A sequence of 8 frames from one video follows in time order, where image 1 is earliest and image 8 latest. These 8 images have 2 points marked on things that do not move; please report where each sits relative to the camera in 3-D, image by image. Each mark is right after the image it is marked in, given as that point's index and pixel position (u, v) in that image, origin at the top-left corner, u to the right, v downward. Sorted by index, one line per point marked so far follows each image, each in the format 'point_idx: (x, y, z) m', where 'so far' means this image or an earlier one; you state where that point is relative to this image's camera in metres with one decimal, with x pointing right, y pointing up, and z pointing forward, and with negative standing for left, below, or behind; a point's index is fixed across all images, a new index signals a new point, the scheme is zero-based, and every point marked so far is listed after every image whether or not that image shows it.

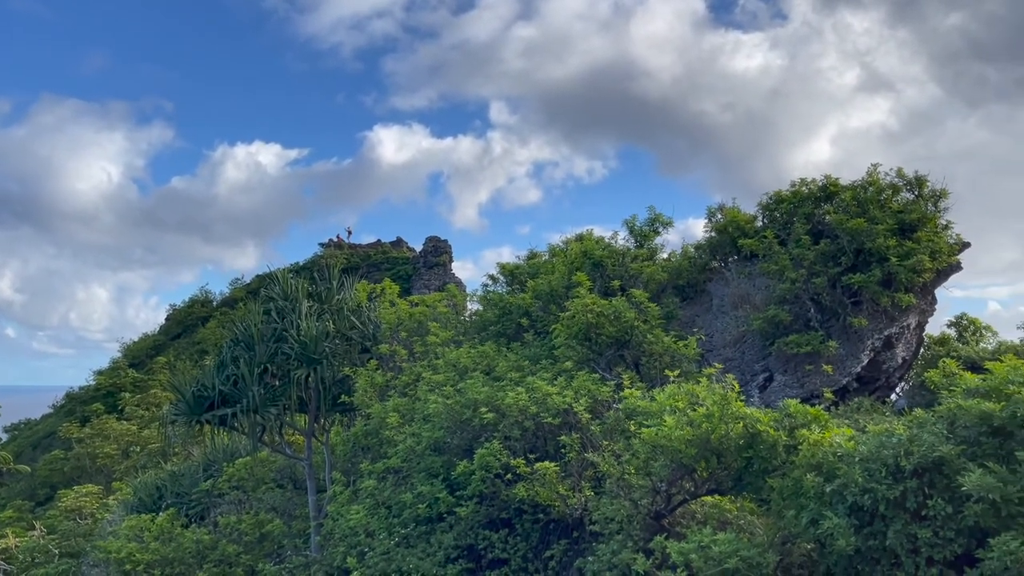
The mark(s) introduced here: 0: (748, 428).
0: (+2.3, -1.4, +8.2) m
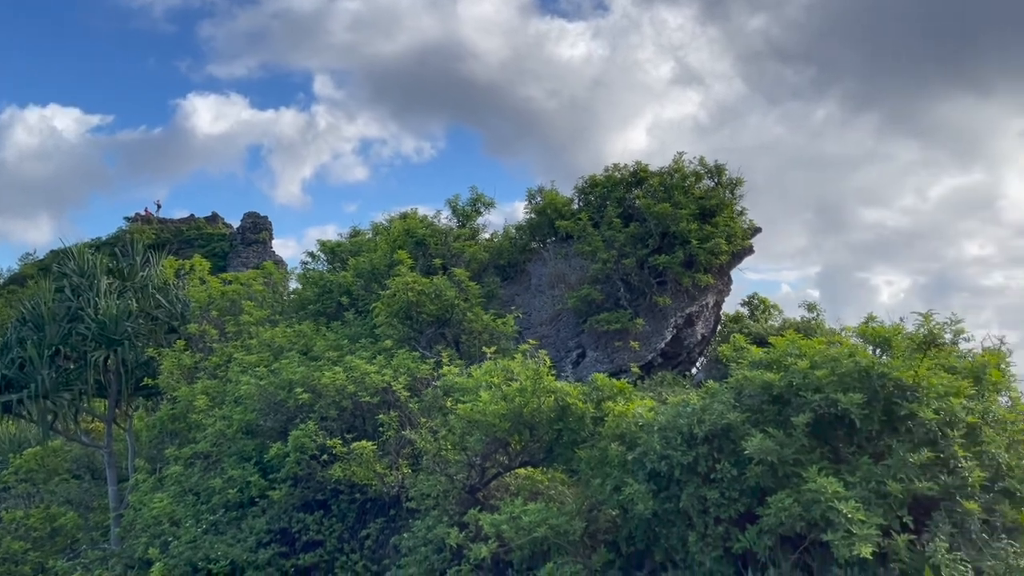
0: (+0.5, -1.1, +8.5) m
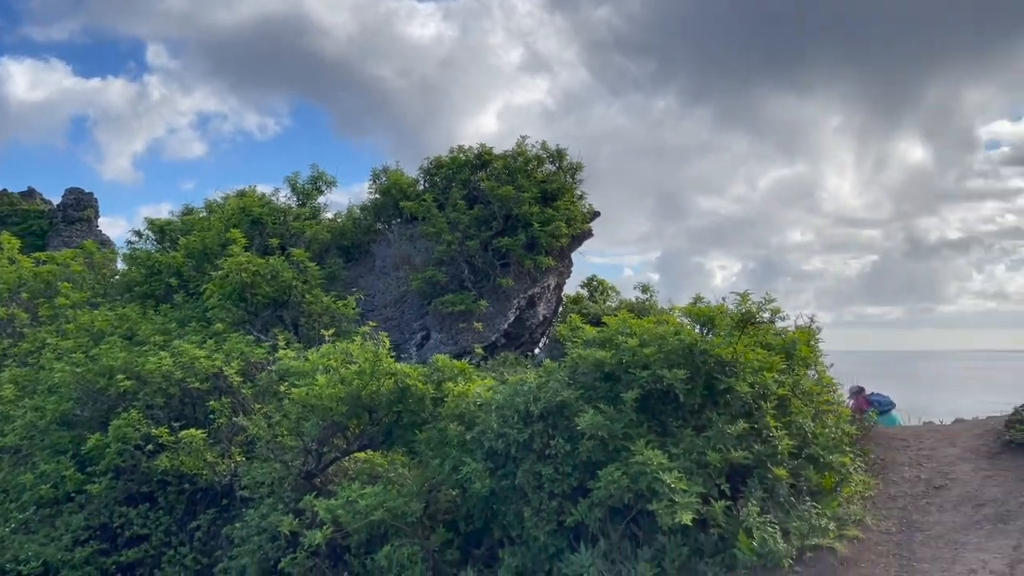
0: (-1.1, -1.0, +8.5) m
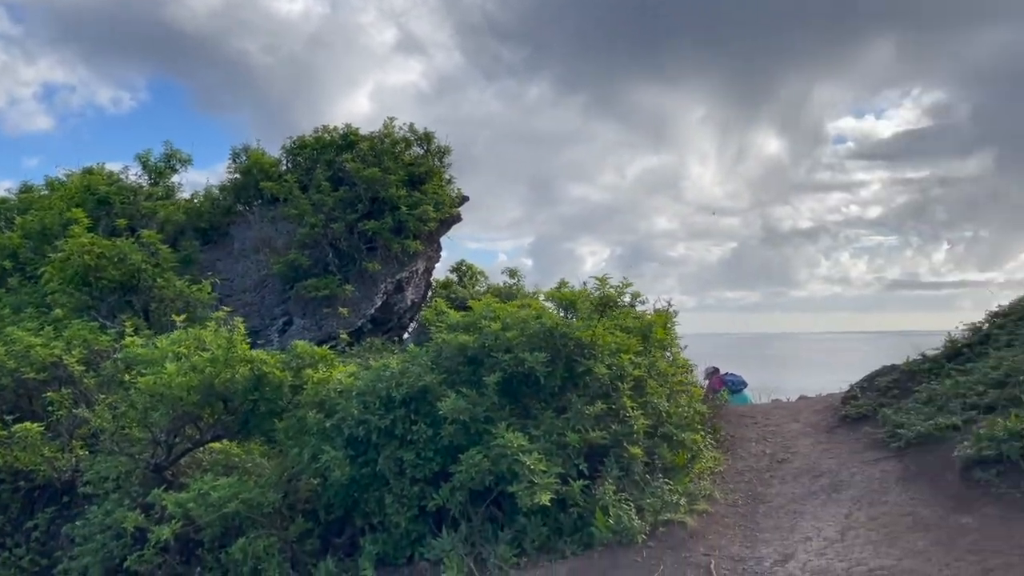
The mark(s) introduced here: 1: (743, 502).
0: (-2.5, -0.8, +8.2) m
1: (+2.1, -2.0, +7.7) m
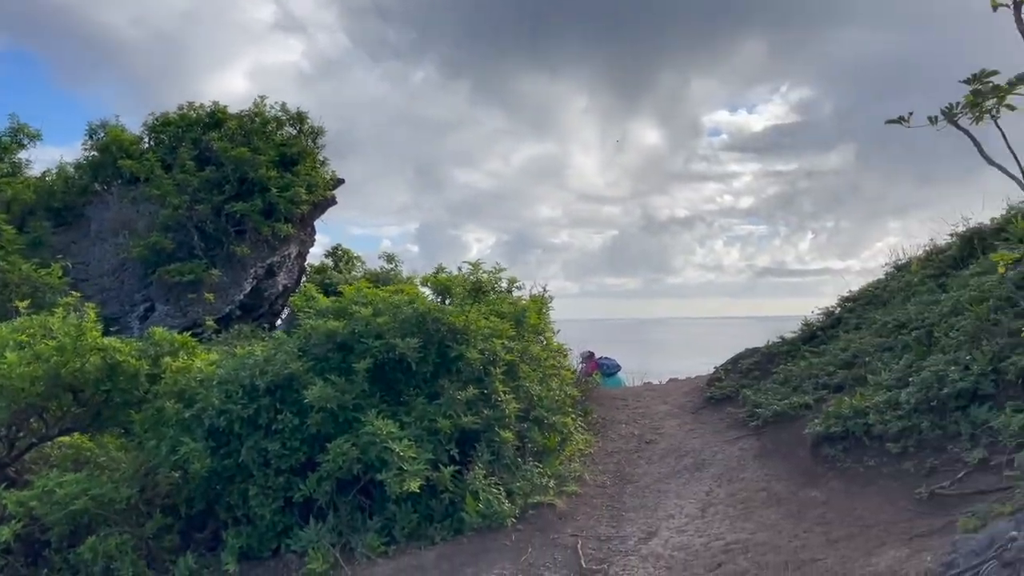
0: (-3.7, -0.6, +7.7) m
1: (+0.9, -1.8, +7.9) m
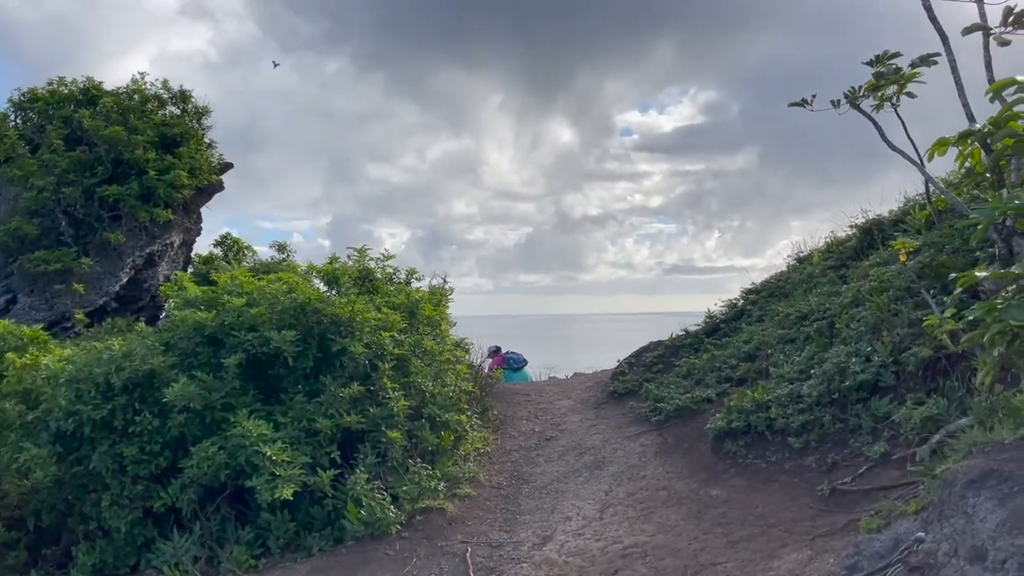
0: (-4.6, -0.5, +6.8) m
1: (0.0, -1.7, +7.5) m
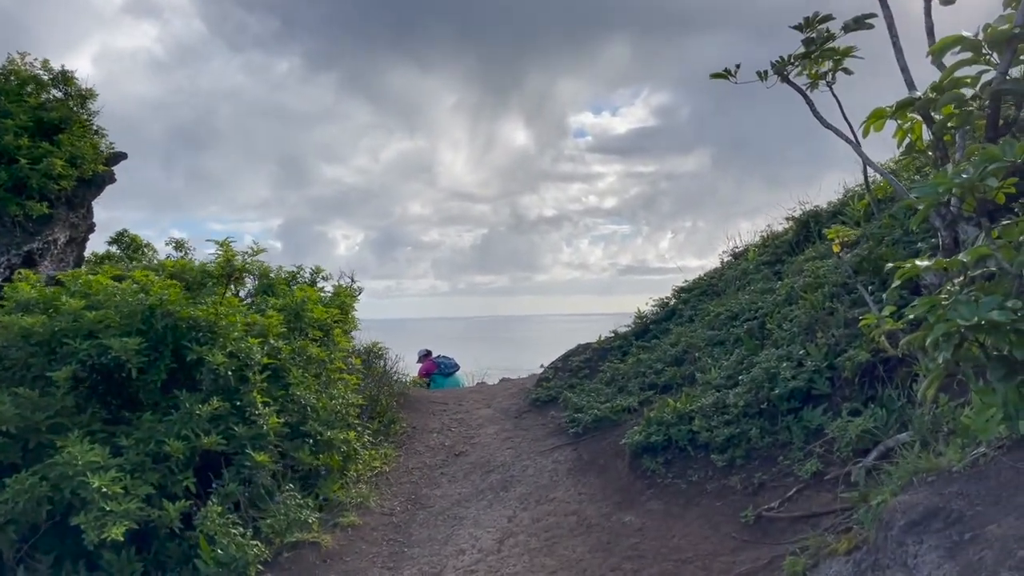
0: (-5.4, -0.6, +5.6) m
1: (-0.9, -1.7, +6.6) m
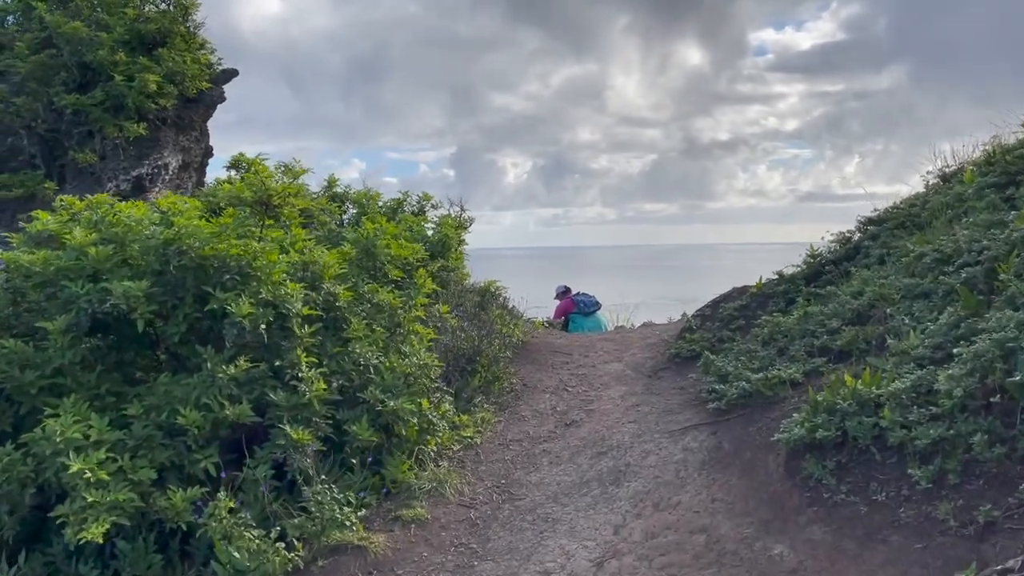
0: (-4.8, -0.1, +5.1) m
1: (-0.2, -1.3, +5.2) m
